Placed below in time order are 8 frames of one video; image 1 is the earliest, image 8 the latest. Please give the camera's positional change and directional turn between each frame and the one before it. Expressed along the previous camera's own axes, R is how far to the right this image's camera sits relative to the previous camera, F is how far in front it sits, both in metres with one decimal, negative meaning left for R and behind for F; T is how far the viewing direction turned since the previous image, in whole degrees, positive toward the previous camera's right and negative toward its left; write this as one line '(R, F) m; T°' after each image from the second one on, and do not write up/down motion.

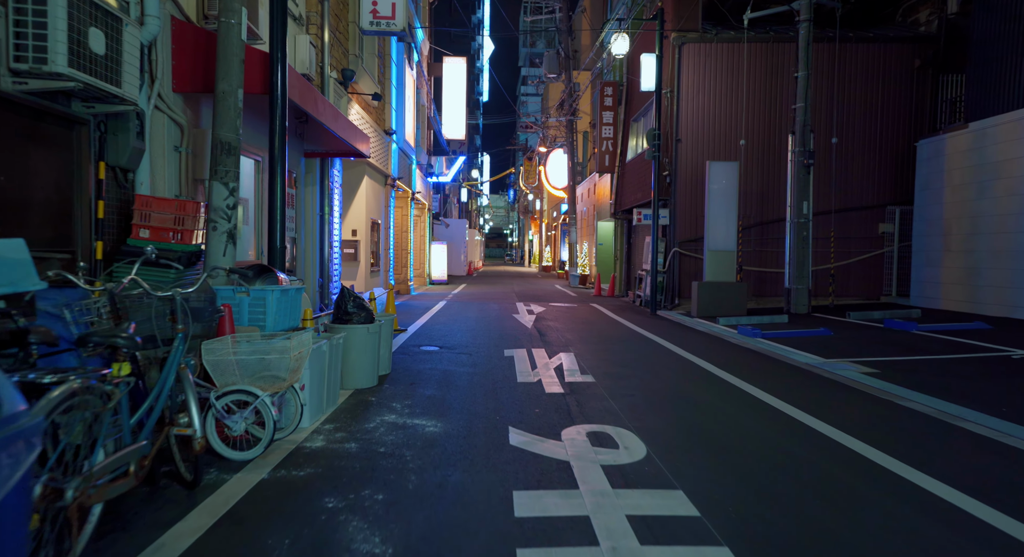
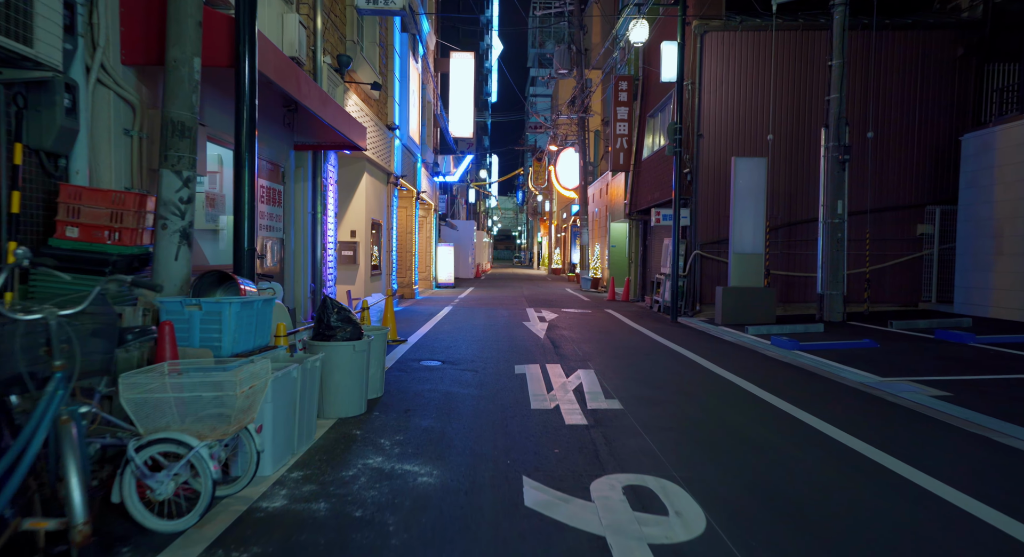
(0.0, +1.2) m; -1°
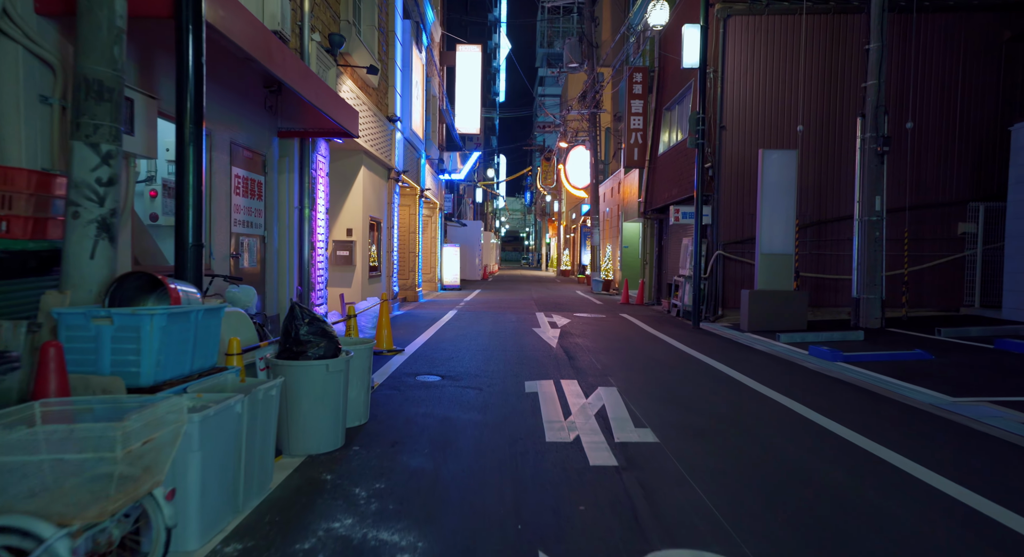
(0.0, +1.2) m; -1°
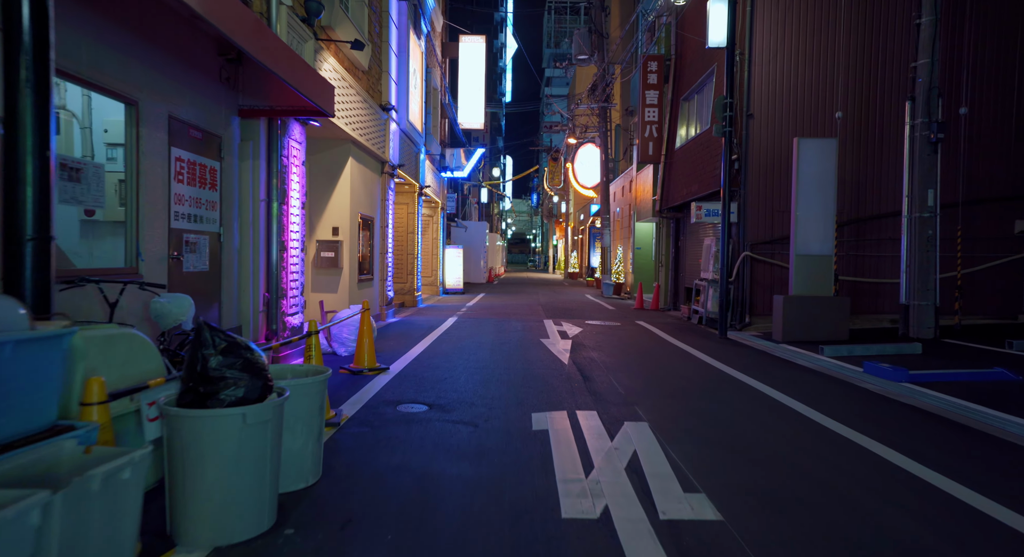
(0.0, +1.6) m; -1°
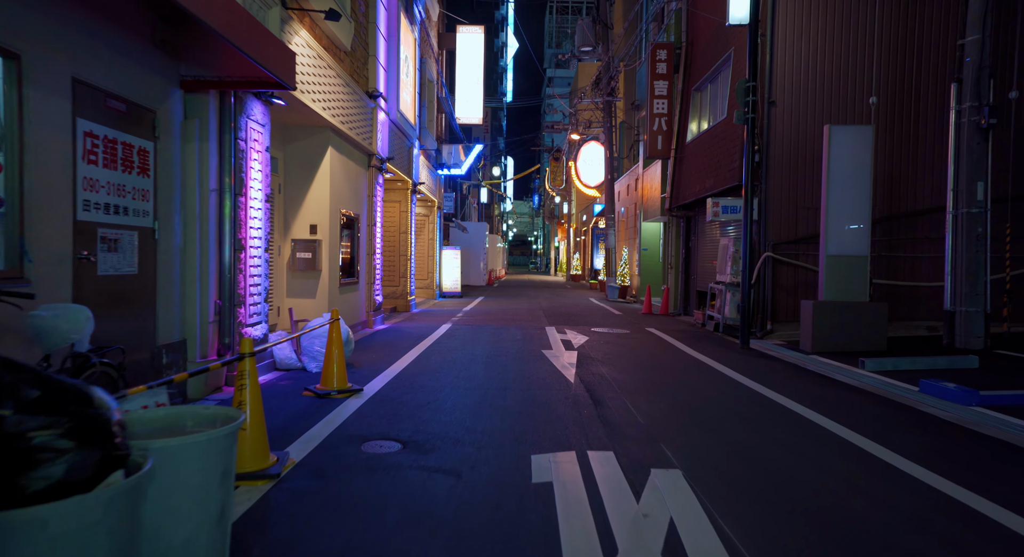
(+0.1, +1.4) m; 0°
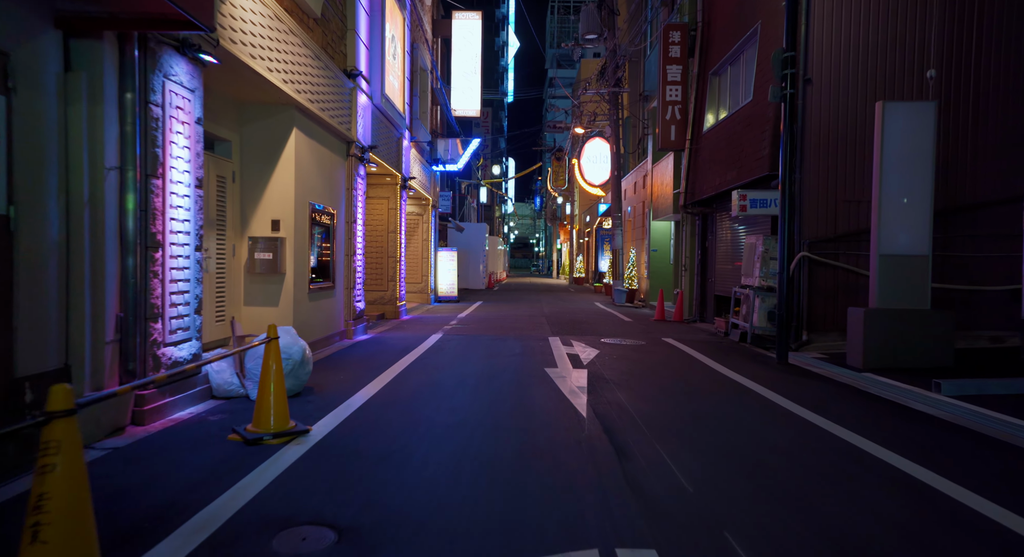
(+0.1, +1.8) m; 0°
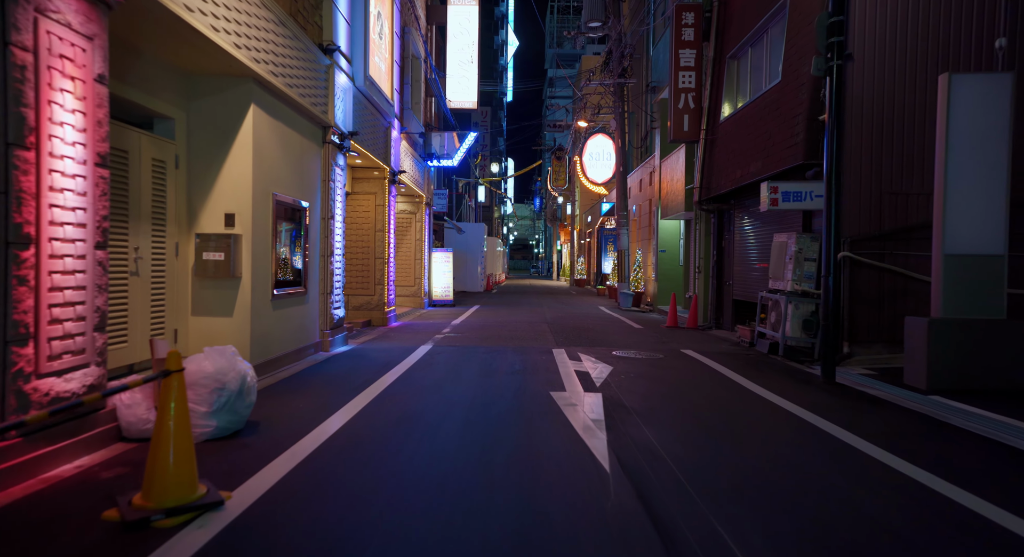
(0.0, +1.6) m; 0°
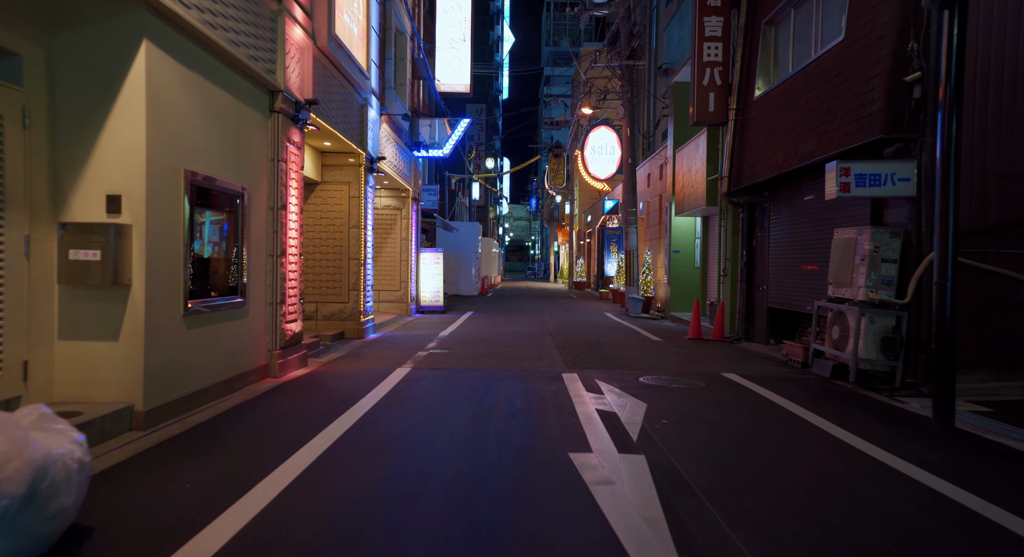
(0.0, +2.5) m; 0°
